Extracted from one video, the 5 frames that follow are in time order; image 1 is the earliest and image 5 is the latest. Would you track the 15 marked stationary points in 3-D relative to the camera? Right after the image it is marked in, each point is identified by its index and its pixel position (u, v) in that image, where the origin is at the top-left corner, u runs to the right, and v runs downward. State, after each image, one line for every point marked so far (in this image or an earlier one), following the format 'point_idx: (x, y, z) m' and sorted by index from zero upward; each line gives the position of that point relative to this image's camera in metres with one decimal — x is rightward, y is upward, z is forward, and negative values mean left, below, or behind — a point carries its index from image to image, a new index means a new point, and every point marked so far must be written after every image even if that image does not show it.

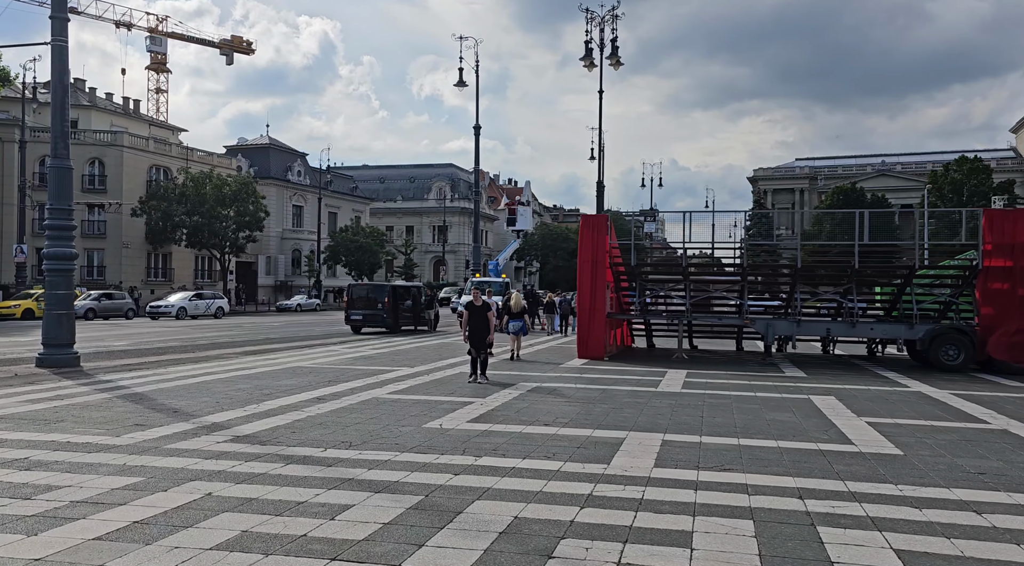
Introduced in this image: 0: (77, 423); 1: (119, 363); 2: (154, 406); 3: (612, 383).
0: (-4.7, -1.5, +9.1) m
1: (-7.3, -1.5, +15.8) m
2: (-4.4, -1.5, +10.5) m
3: (+1.7, -1.7, +14.0) m
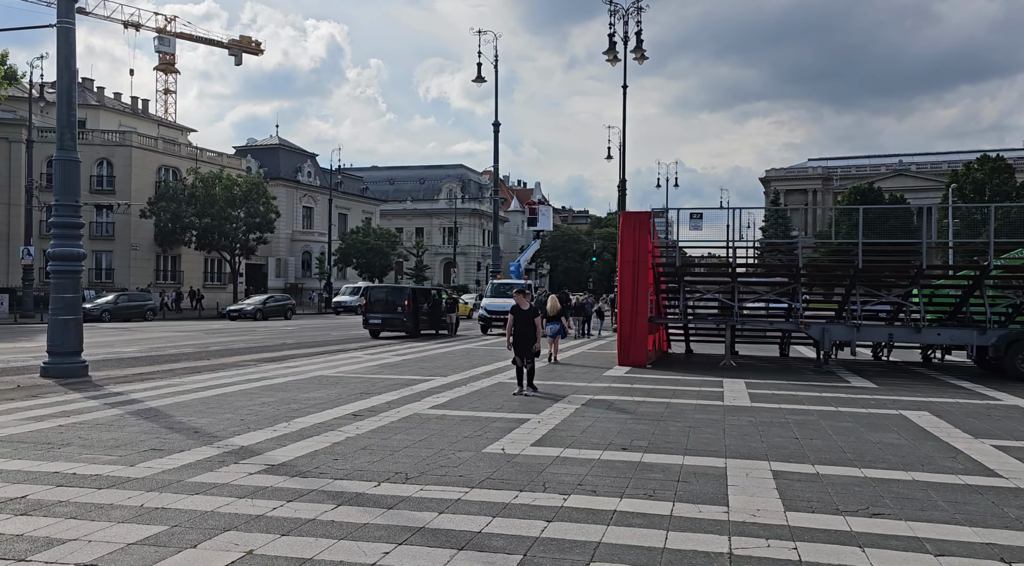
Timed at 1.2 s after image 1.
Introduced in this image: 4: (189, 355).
0: (-4.0, -1.5, +7.9) m
1: (-6.6, -1.6, +14.6) m
2: (-3.7, -1.6, +9.3) m
3: (+2.4, -1.7, +12.8) m
4: (-7.0, -1.6, +18.2) m
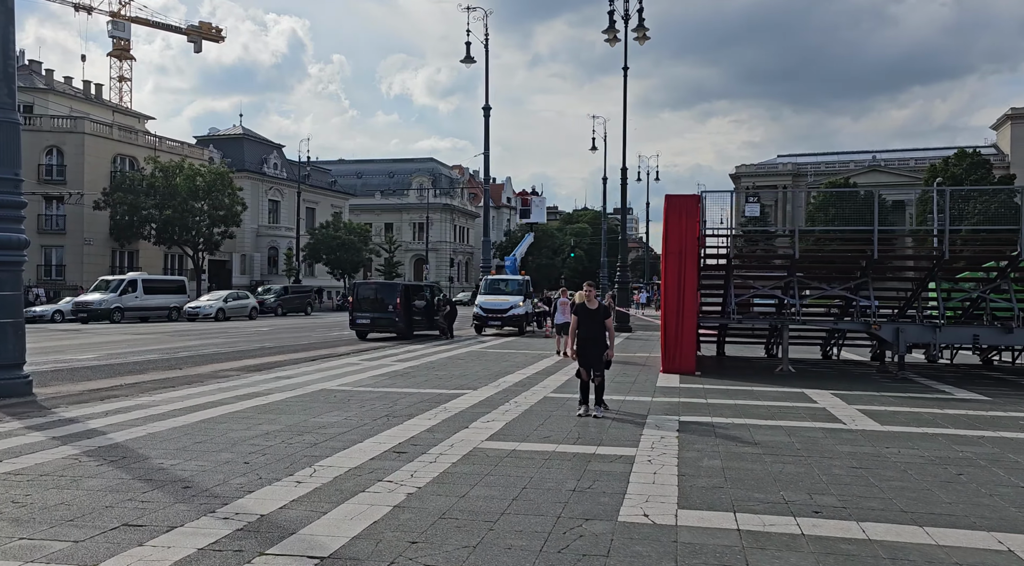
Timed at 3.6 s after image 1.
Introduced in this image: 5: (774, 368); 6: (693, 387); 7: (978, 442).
0: (-3.1, -1.5, +5.2) m
1: (-5.9, -1.5, +11.8) m
2: (-2.8, -1.5, +6.6) m
3: (+3.1, -1.6, +10.4) m
4: (-6.5, -1.5, +15.4) m
5: (+5.3, -1.7, +17.0) m
6: (+2.9, -1.7, +13.4) m
7: (+4.6, -1.6, +8.3) m
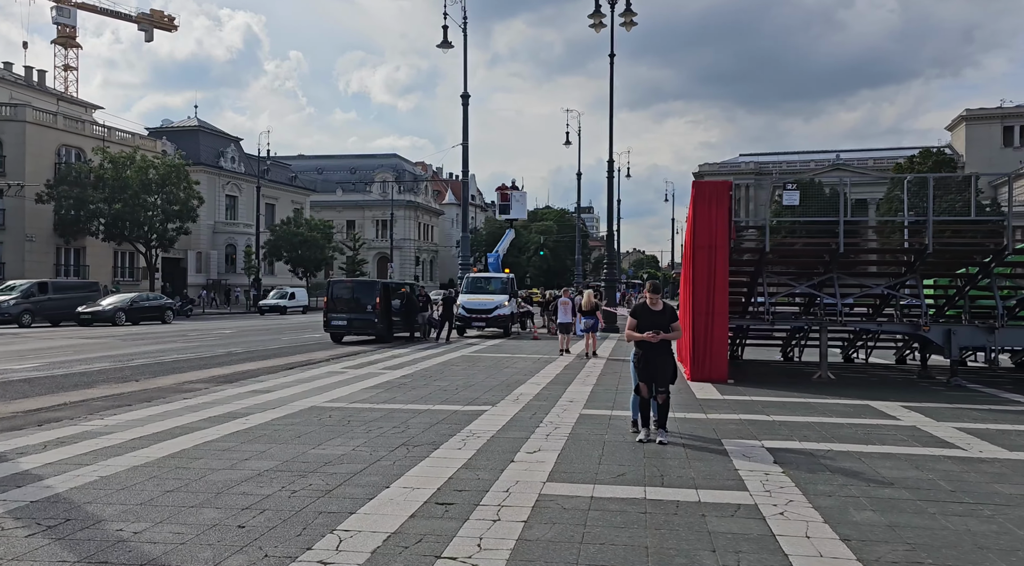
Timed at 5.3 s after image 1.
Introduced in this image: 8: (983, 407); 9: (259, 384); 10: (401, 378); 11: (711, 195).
0: (-2.4, -1.4, +3.2) m
1: (-5.6, -1.4, +9.6) m
2: (-2.2, -1.5, +4.6) m
3: (+3.6, -1.6, +8.7) m
4: (-6.3, -1.4, +13.2) m
5: (+5.4, -1.7, +15.4) m
6: (+3.1, -1.6, +11.7) m
7: (+5.2, -1.5, +6.6) m
8: (+6.2, -1.6, +11.0) m
9: (-3.9, -1.5, +12.9) m
10: (-1.9, -1.6, +14.3) m
11: (+3.3, +1.4, +14.1) m
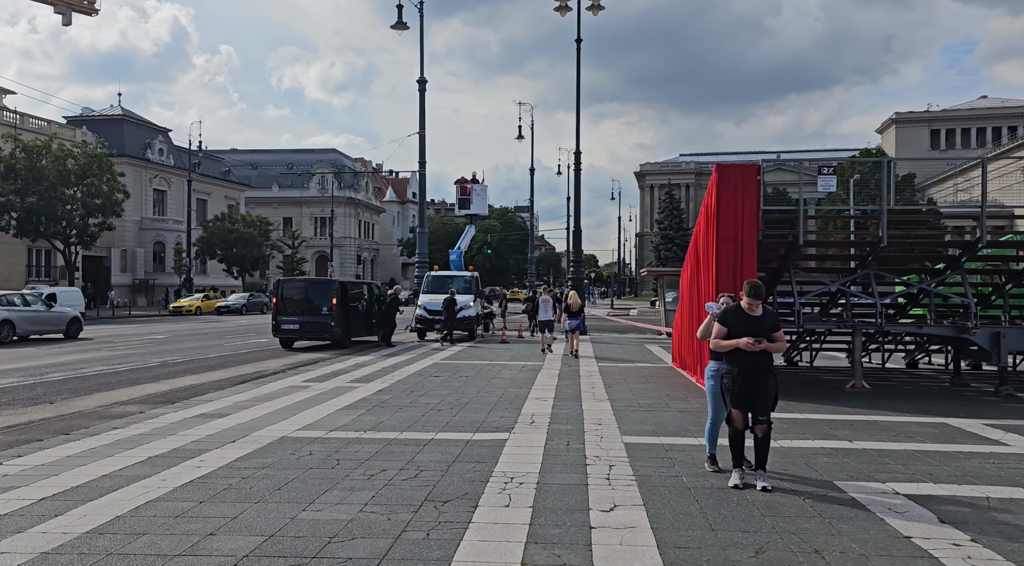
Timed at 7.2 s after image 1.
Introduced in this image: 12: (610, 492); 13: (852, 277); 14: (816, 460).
0: (-1.6, -1.4, +1.0) m
1: (-5.3, -1.4, +7.1) m
2: (-1.5, -1.4, +2.4) m
3: (+3.9, -1.5, +6.9) m
4: (-6.3, -1.4, +10.7) m
5: (+5.2, -1.6, +13.7) m
6: (+3.3, -1.6, +9.9) m
7: (+5.7, -1.5, +5.0) m
8: (+6.3, -1.6, +9.5) m
9: (-3.8, -1.5, +10.5) m
10: (-2.0, -1.6, +12.1) m
11: (+3.2, +1.5, +12.3) m
12: (+0.6, -1.5, +6.1) m
13: (+5.3, +0.1, +13.3) m
14: (+2.6, -1.5, +7.3) m
